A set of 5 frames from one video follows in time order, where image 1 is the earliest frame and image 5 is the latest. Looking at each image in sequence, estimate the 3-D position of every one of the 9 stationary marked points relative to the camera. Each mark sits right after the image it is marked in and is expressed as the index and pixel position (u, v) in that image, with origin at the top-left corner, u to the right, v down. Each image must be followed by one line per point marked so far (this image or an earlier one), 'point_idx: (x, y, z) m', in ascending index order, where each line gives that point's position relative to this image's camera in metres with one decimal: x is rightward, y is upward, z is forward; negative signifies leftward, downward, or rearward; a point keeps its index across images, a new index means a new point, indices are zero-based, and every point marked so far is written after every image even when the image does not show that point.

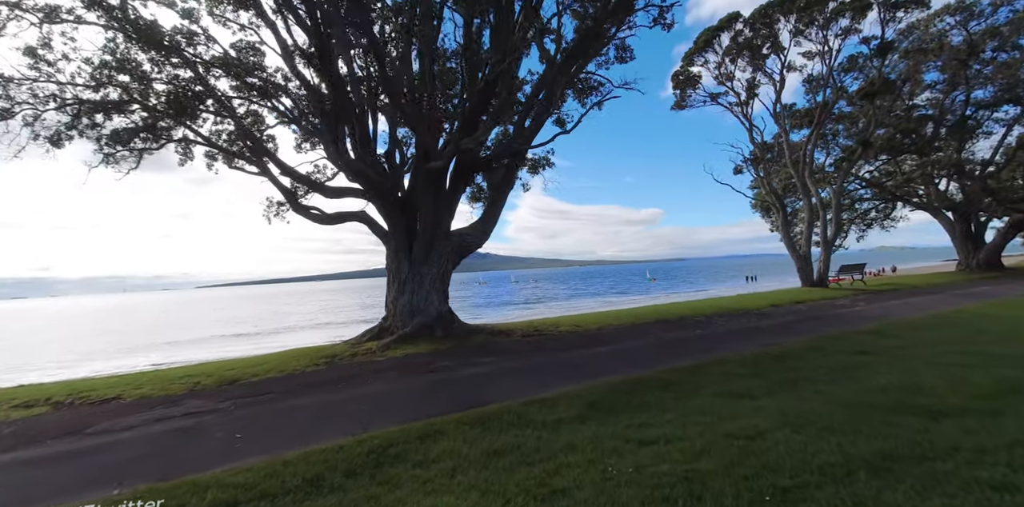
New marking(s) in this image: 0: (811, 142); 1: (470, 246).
0: (+14.1, +5.3, +19.2) m
1: (-1.2, +0.2, +11.3) m
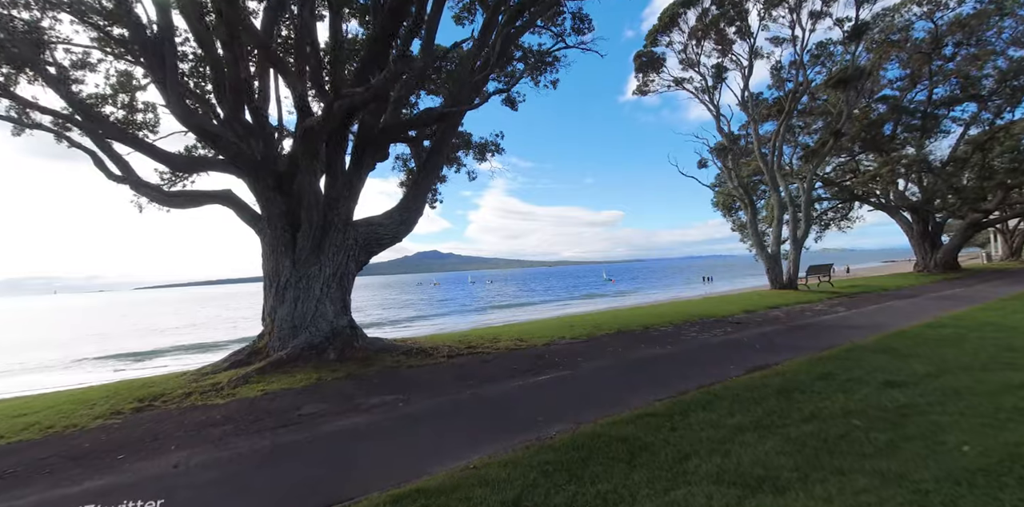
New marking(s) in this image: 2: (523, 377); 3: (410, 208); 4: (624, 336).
0: (+11.8, +5.3, +17.9) m
1: (-2.8, +0.3, +8.7) m
2: (+0.2, -2.1, +6.9) m
3: (-2.3, +1.0, +9.3) m
4: (+2.7, -2.0, +9.7) m
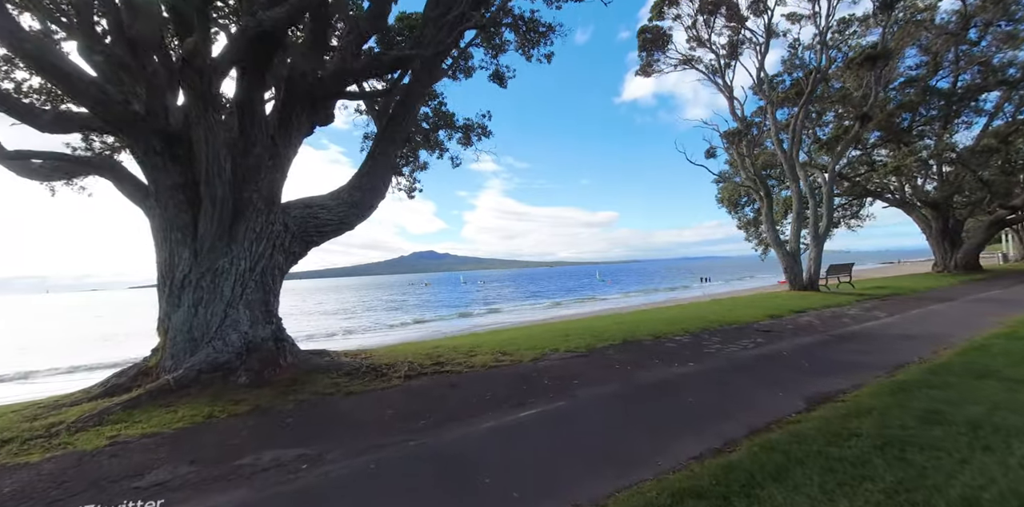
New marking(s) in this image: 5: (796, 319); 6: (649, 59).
0: (+11.4, +5.4, +16.2) m
1: (-3.1, +0.5, +6.7) m
2: (-0.1, -1.9, +5.0) m
3: (-2.7, +1.2, +7.4) m
4: (+2.3, -1.8, +7.8) m
5: (+7.2, -1.7, +10.4) m
6: (+5.9, +8.2, +17.3) m
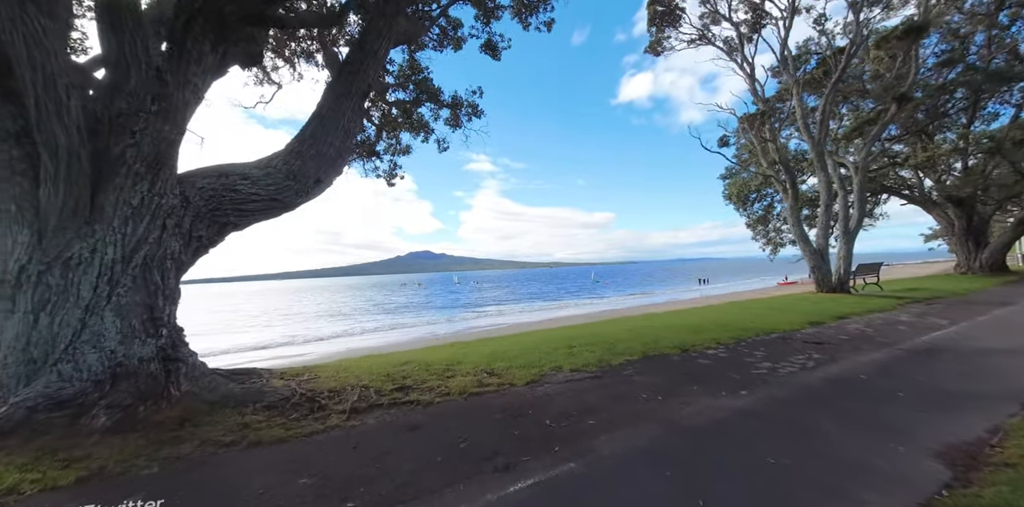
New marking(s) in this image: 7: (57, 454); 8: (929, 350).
0: (+11.2, +5.5, +14.5) m
1: (-3.3, +0.7, +5.0) m
2: (-0.3, -1.7, +3.2) m
3: (-2.8, +1.4, +5.6) m
4: (+2.1, -1.7, +6.0) m
5: (+7.1, -1.6, +8.7) m
6: (+5.7, +8.3, +15.6) m
7: (-3.7, -1.6, +3.5) m
8: (+7.0, -1.6, +7.0) m
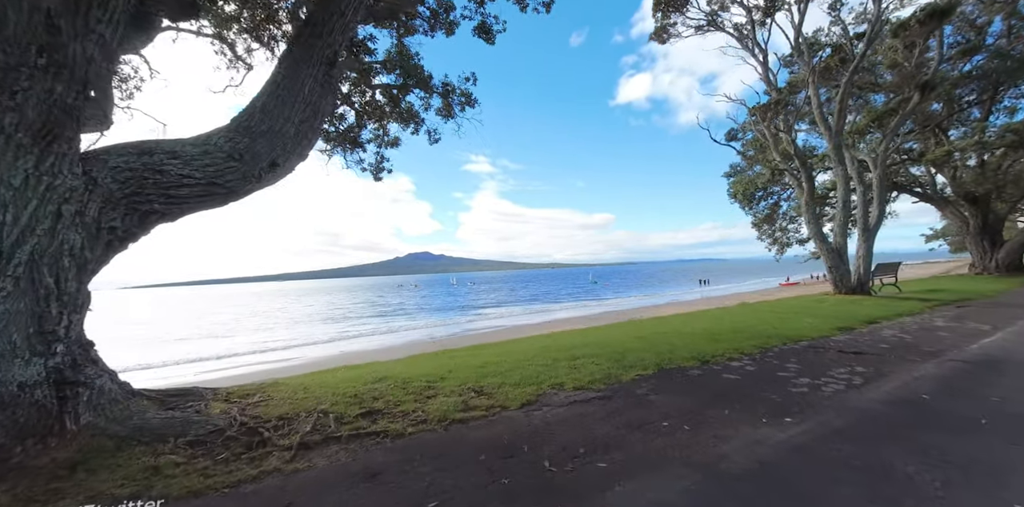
0: (+11.1, +5.5, +13.6) m
1: (-3.4, +0.7, +4.0) m
2: (-0.3, -1.7, +2.3) m
3: (-2.9, +1.4, +4.7) m
4: (+2.0, -1.6, +5.1) m
5: (+7.0, -1.5, +7.8) m
6: (+5.5, +8.3, +14.8) m
7: (-3.8, -1.6, +2.6) m
8: (+6.9, -1.5, +6.1) m
